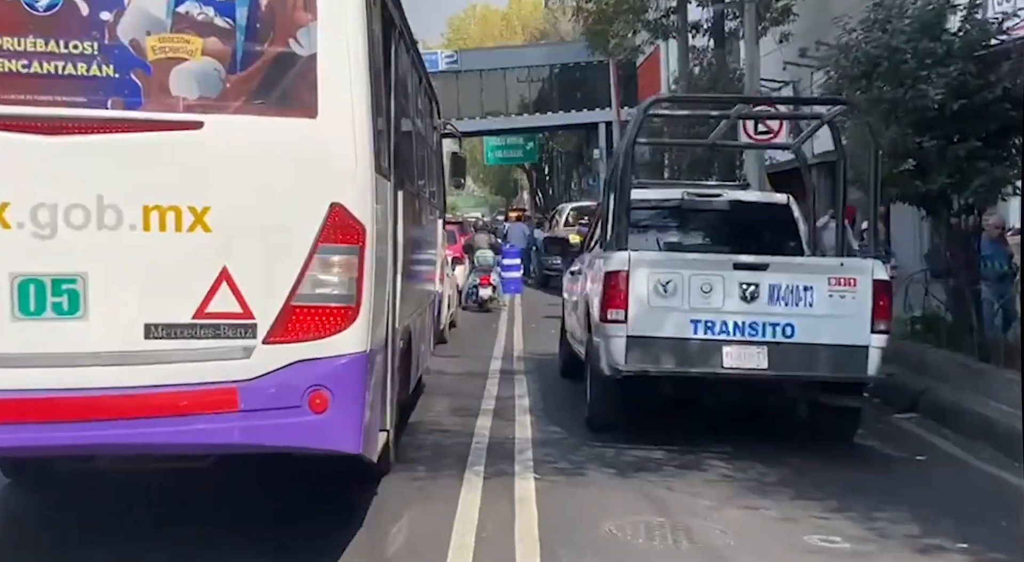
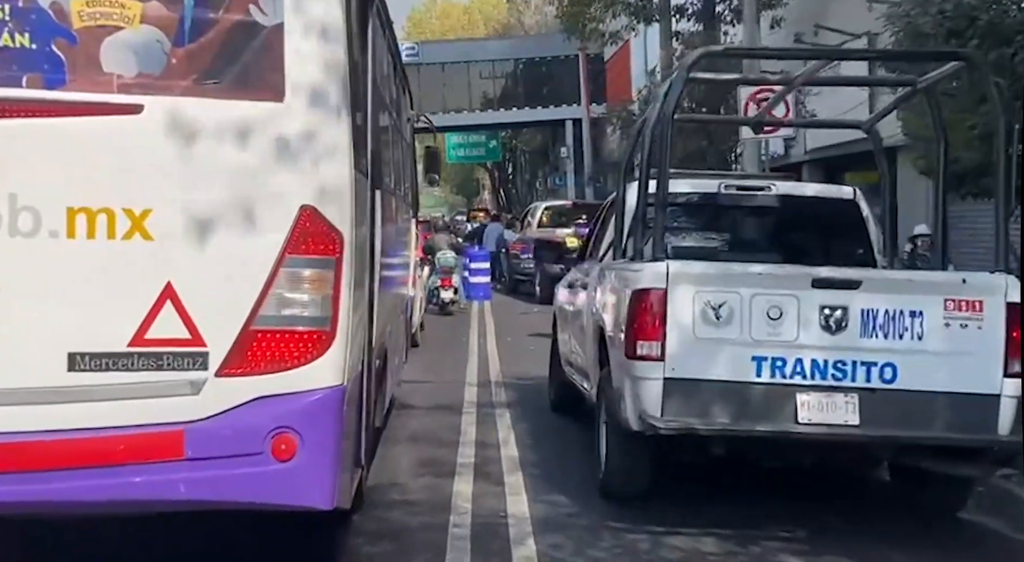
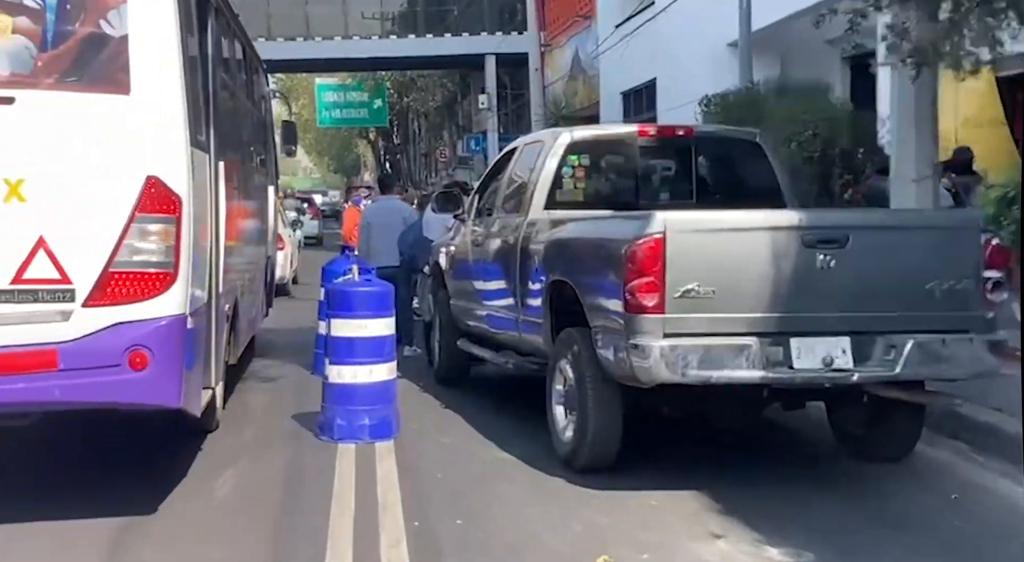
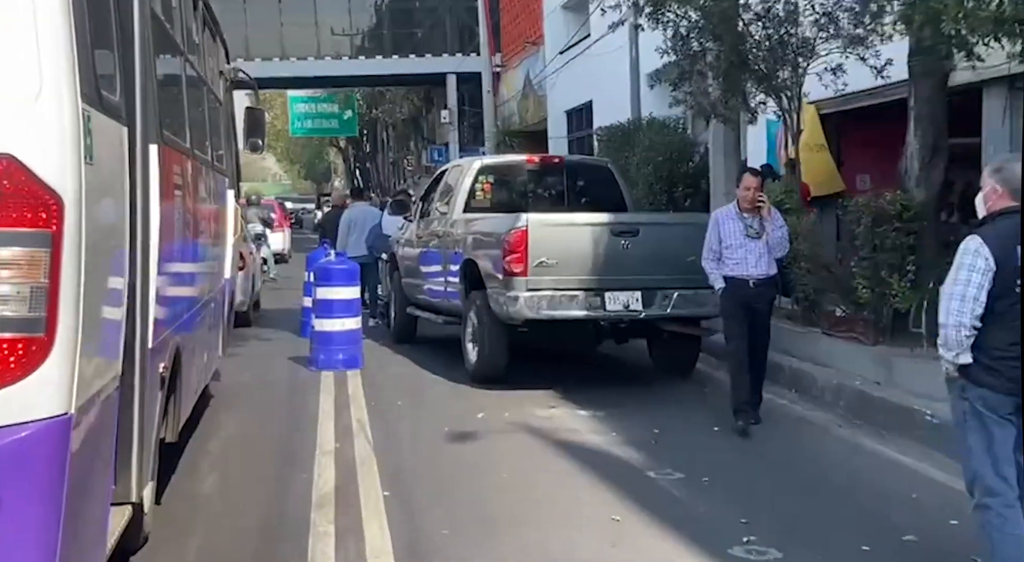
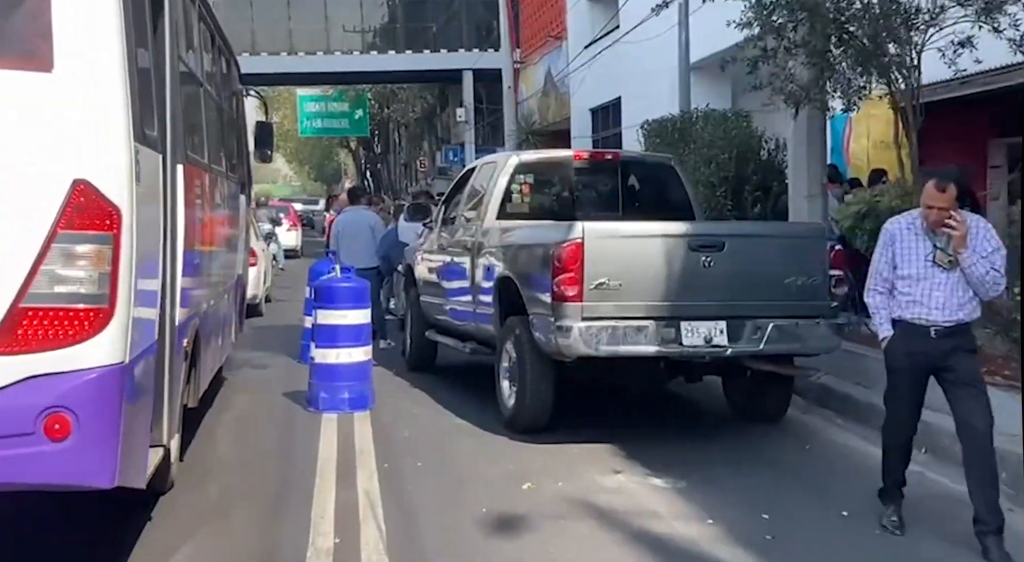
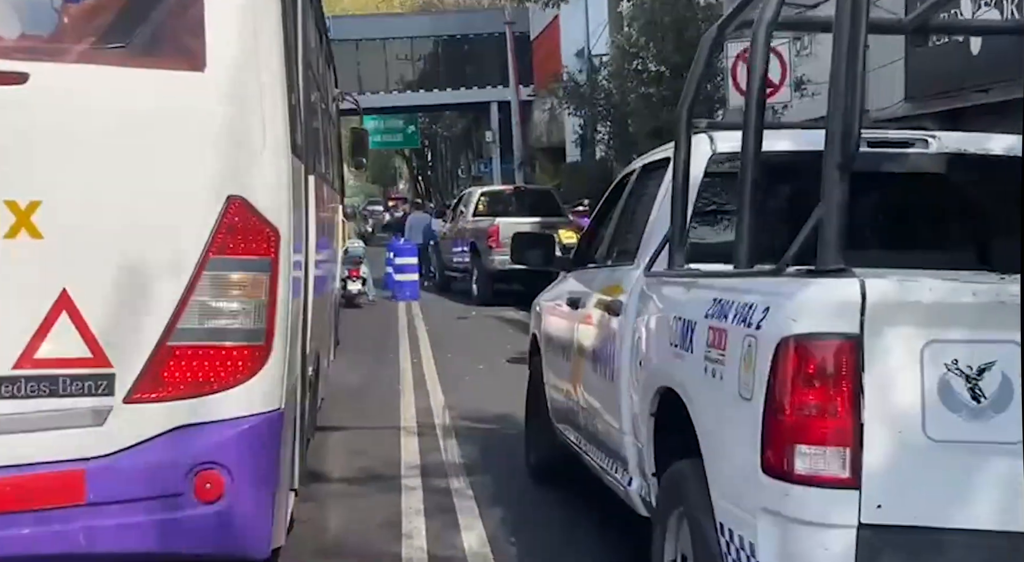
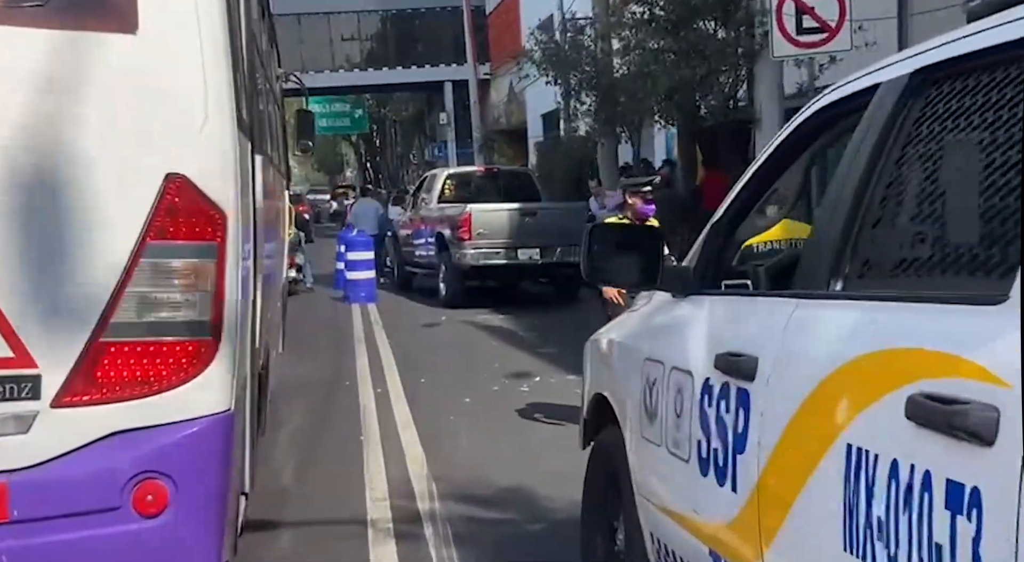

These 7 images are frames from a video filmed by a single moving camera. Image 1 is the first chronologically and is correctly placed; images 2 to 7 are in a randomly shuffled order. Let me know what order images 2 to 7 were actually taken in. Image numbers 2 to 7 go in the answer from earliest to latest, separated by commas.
2, 6, 7, 4, 5, 3
